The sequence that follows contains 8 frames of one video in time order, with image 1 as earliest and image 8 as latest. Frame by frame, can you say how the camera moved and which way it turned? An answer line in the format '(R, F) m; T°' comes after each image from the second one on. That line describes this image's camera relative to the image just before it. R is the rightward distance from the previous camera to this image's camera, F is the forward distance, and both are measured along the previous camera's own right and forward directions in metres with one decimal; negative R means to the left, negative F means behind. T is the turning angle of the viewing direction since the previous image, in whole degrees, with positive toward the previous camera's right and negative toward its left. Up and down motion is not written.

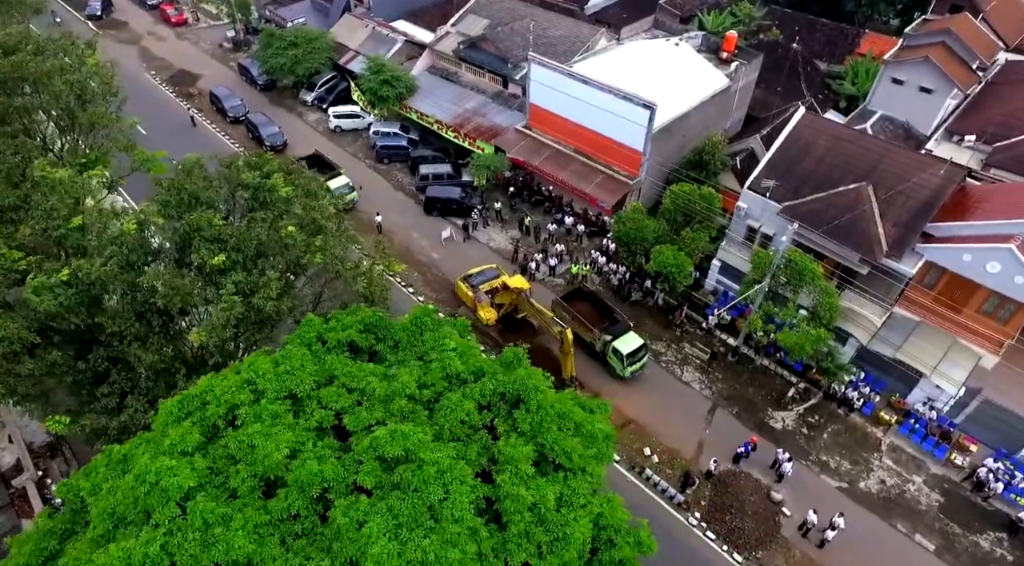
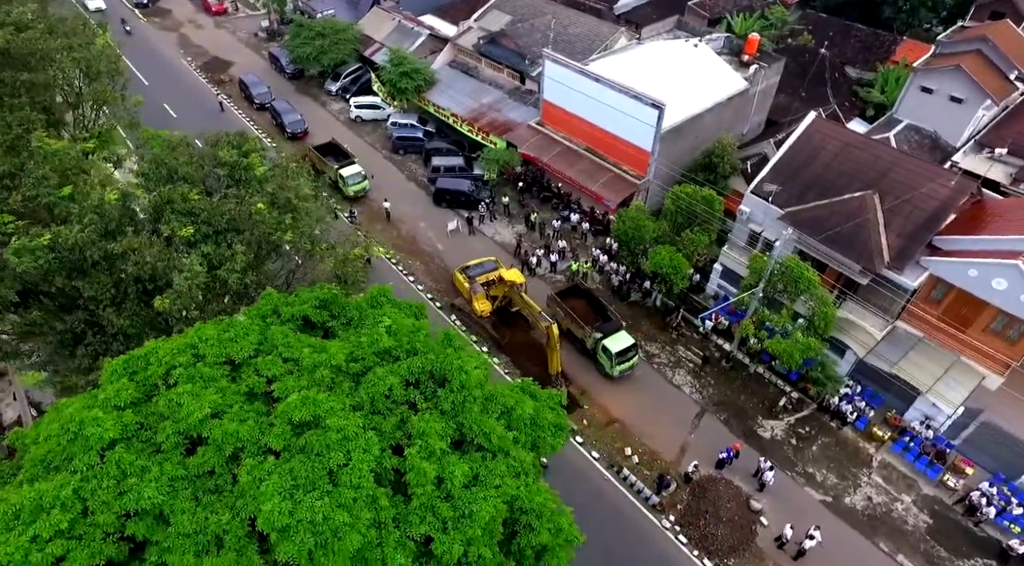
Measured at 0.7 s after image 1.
(+2.0, -0.2) m; -4°
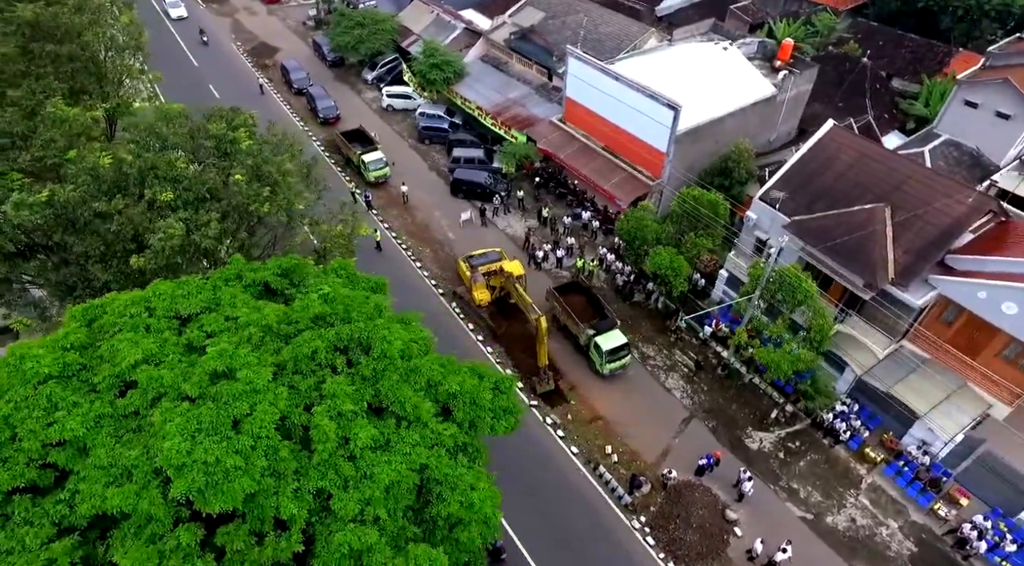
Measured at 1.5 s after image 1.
(+2.4, -0.2) m; -5°
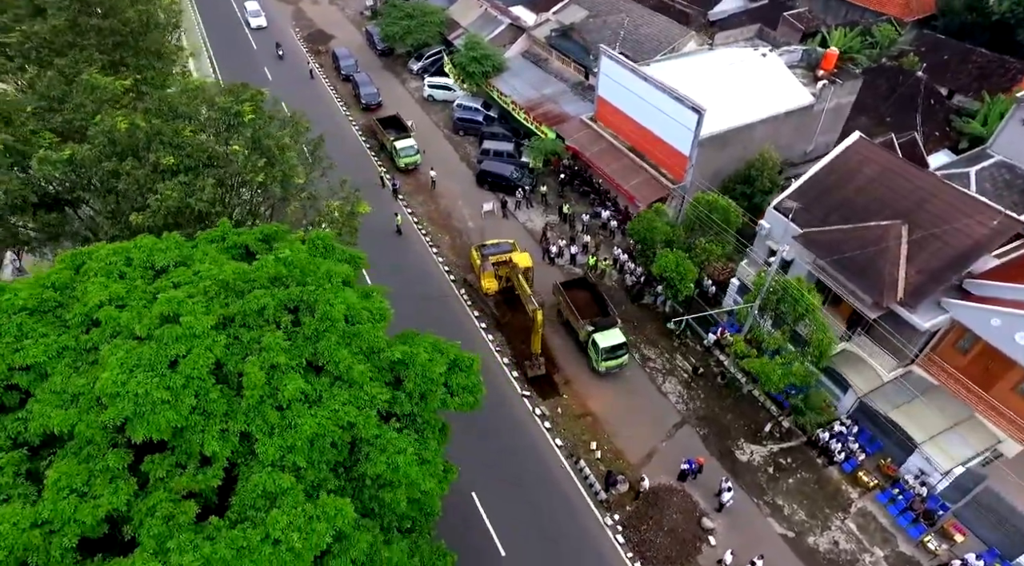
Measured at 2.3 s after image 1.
(+2.4, -0.3) m; -5°
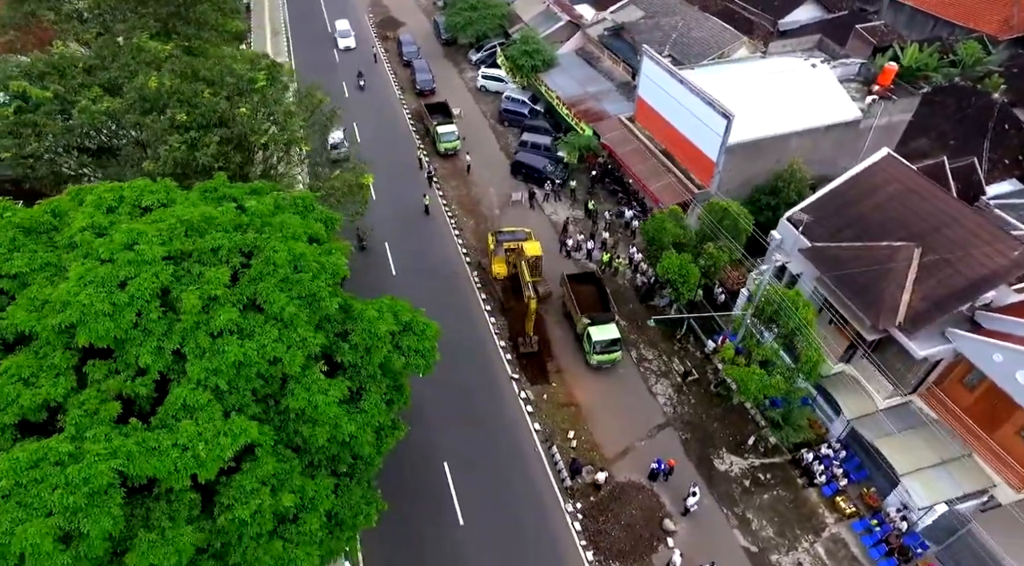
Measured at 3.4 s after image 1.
(+3.3, -0.5) m; -7°
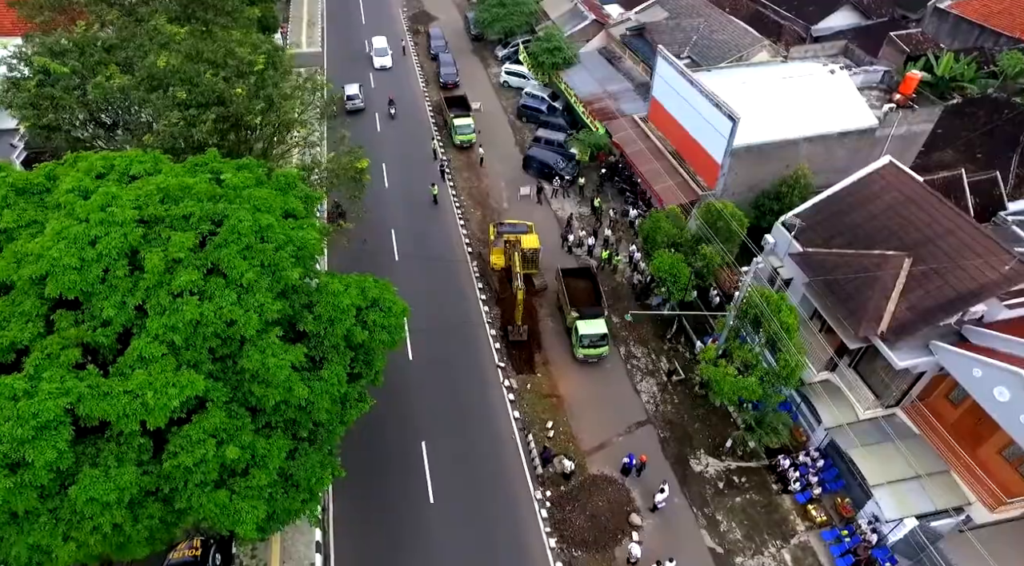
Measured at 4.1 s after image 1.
(+2.2, -0.4) m; -4°
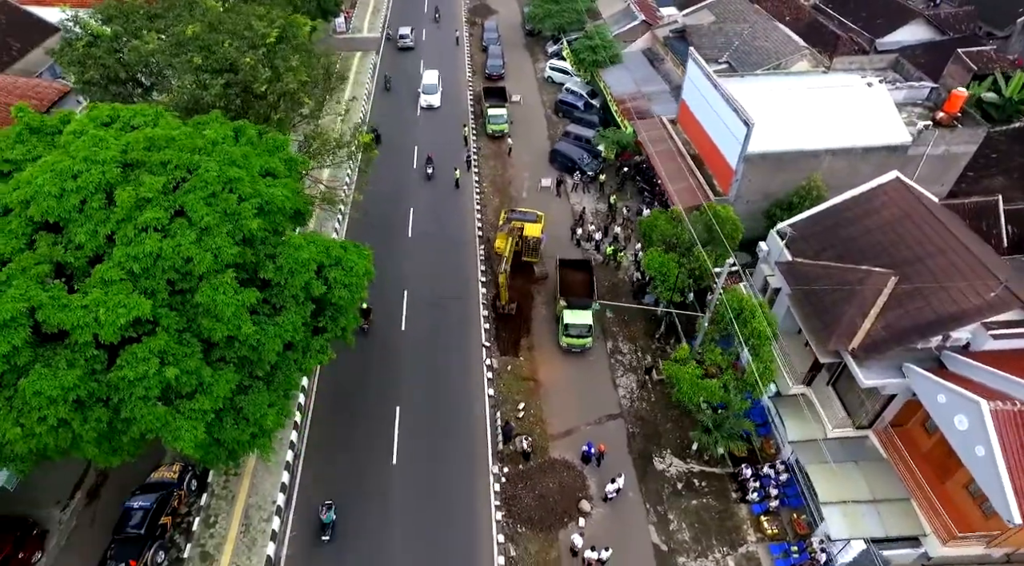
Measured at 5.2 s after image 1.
(+3.7, -0.5) m; -7°
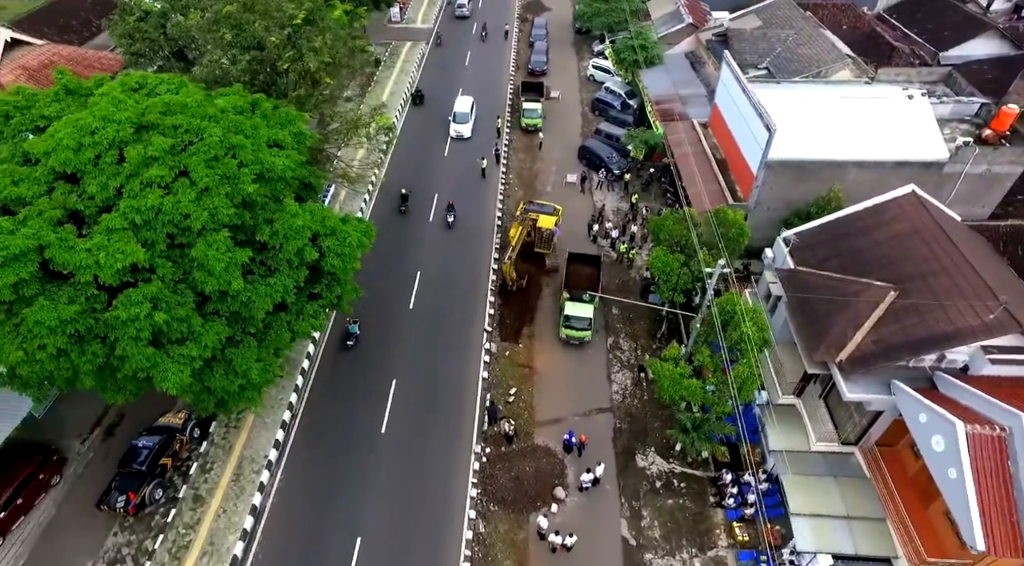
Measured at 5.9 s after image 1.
(+2.5, -0.4) m; -6°
